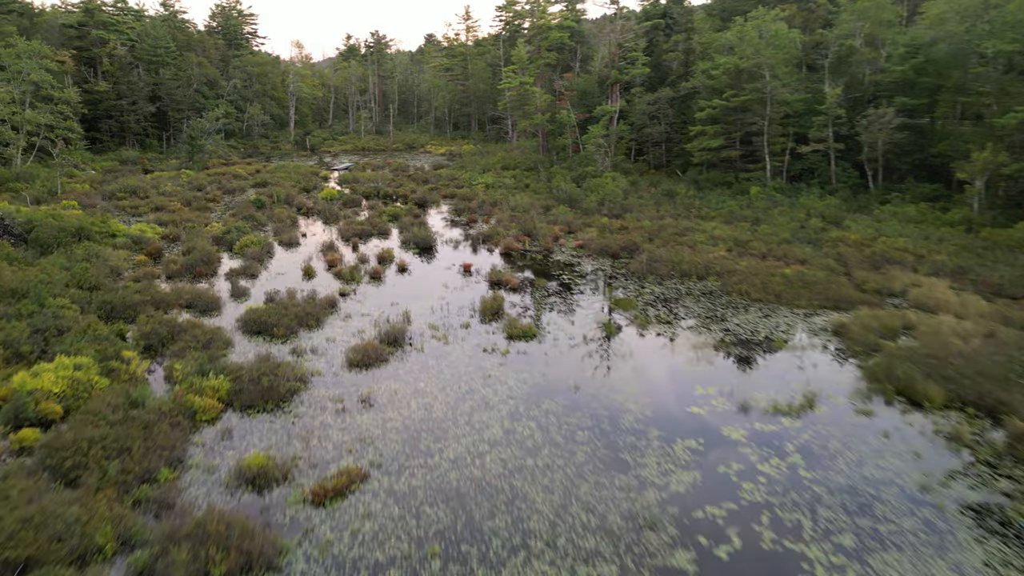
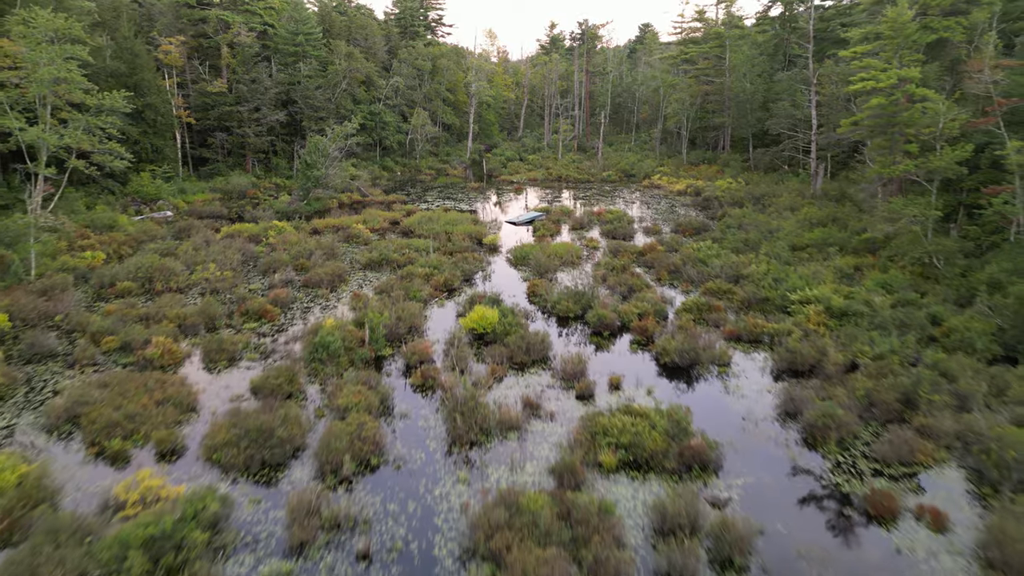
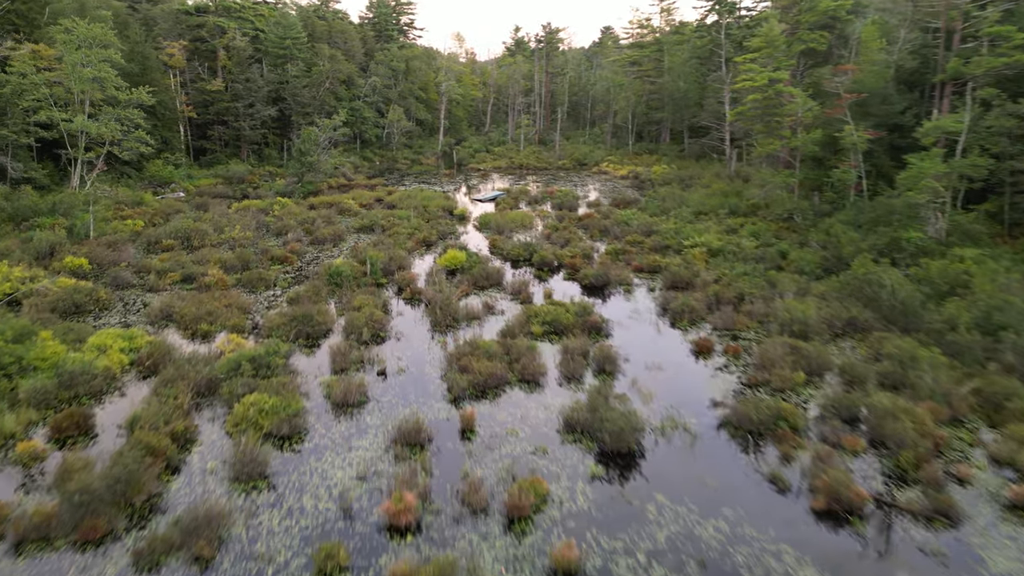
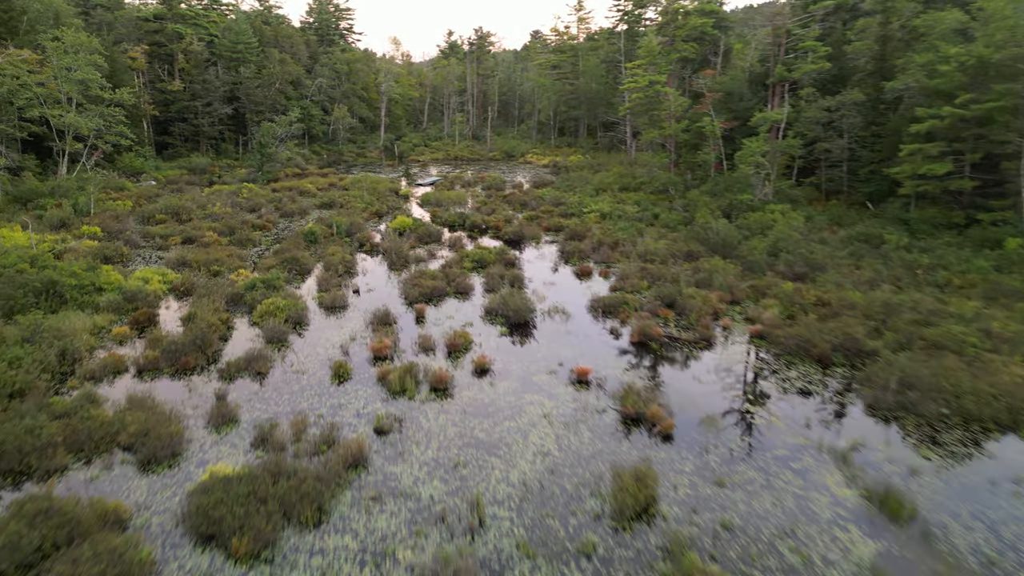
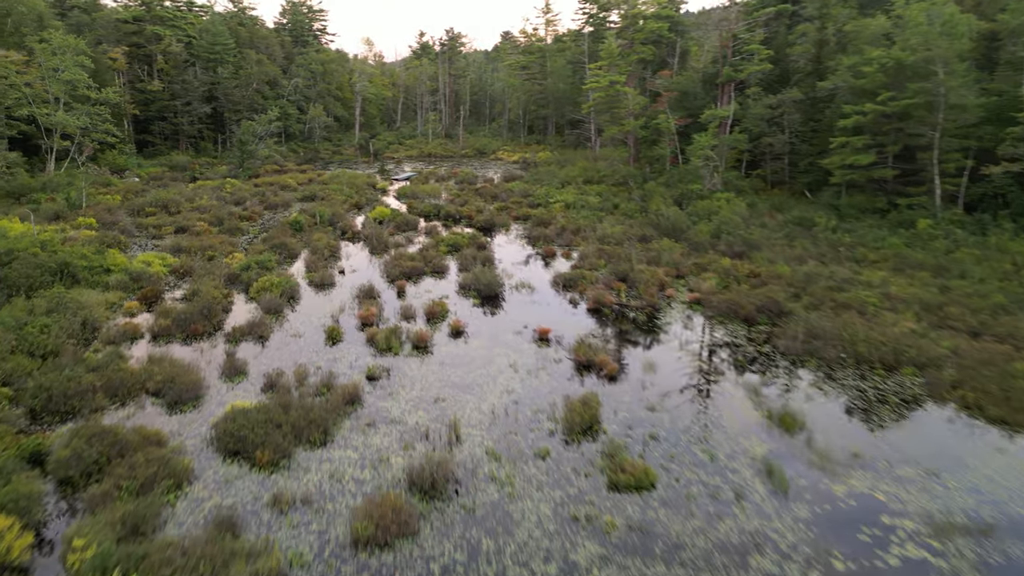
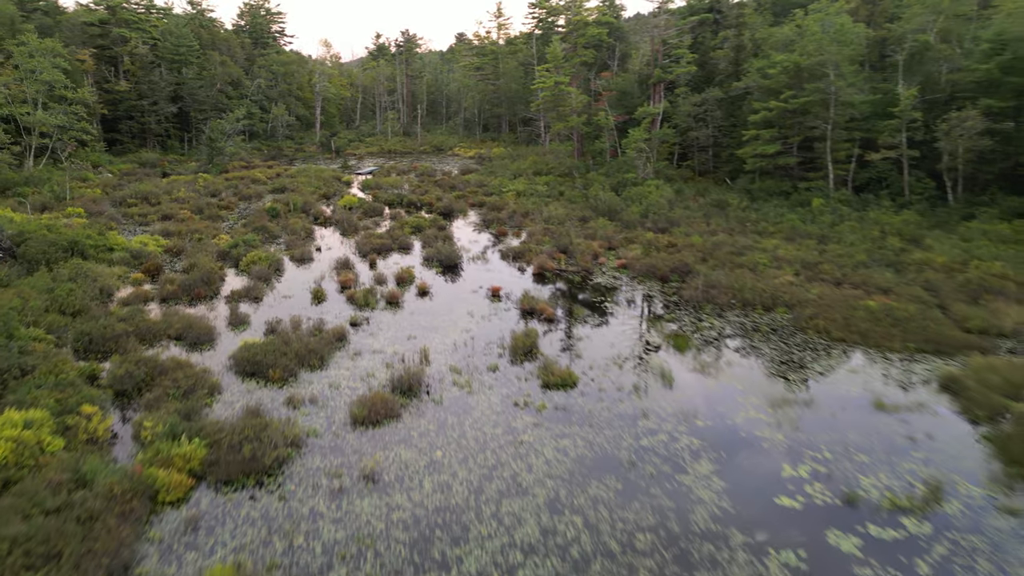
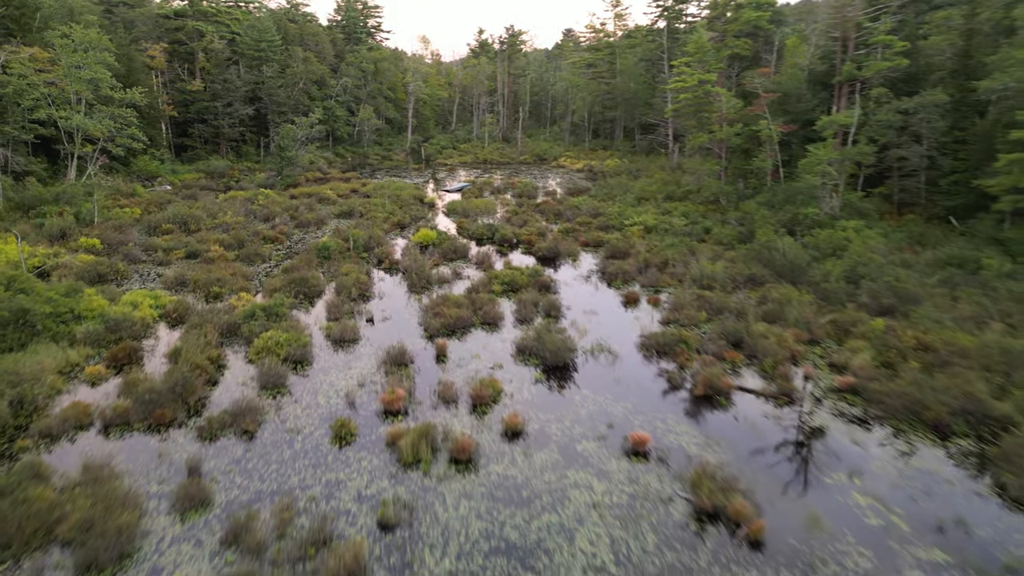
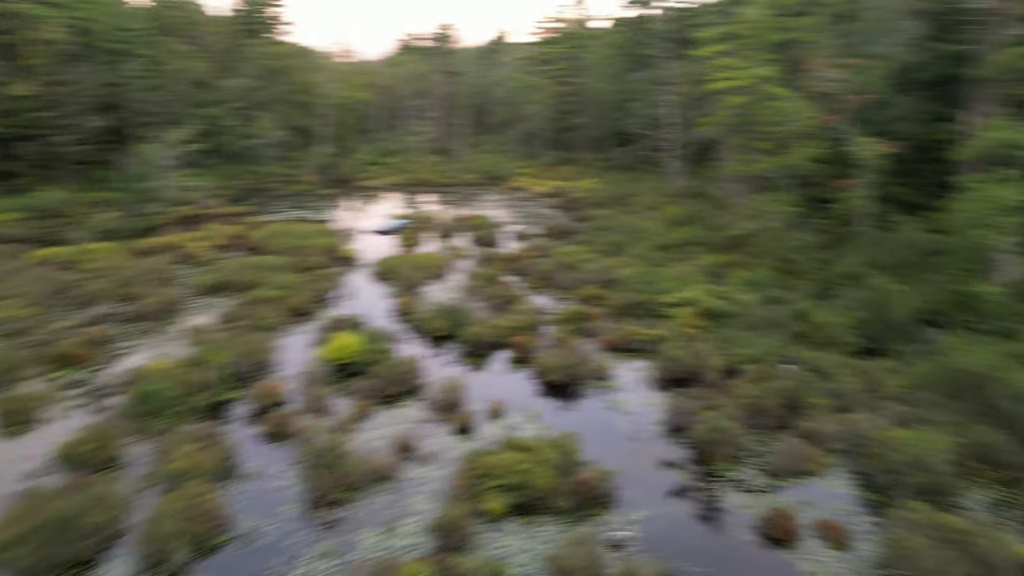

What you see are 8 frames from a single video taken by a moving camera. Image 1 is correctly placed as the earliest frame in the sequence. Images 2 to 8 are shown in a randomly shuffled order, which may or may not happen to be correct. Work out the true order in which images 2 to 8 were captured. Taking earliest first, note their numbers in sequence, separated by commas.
6, 5, 4, 7, 3, 2, 8
